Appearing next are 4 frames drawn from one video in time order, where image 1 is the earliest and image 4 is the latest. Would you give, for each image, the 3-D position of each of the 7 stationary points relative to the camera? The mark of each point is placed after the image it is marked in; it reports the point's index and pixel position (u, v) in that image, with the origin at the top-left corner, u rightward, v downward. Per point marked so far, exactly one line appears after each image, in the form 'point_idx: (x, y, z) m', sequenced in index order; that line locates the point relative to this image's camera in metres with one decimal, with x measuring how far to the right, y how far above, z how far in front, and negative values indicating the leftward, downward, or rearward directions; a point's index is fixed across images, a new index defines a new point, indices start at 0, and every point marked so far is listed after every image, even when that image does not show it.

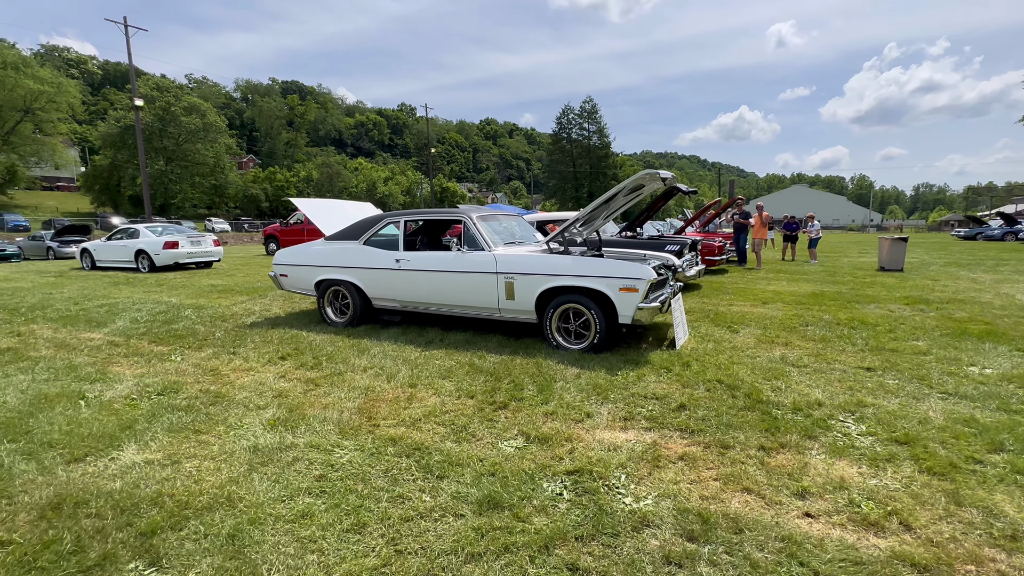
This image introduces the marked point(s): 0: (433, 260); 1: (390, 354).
0: (-0.9, +0.3, +5.7) m
1: (-1.3, -0.7, +5.0) m
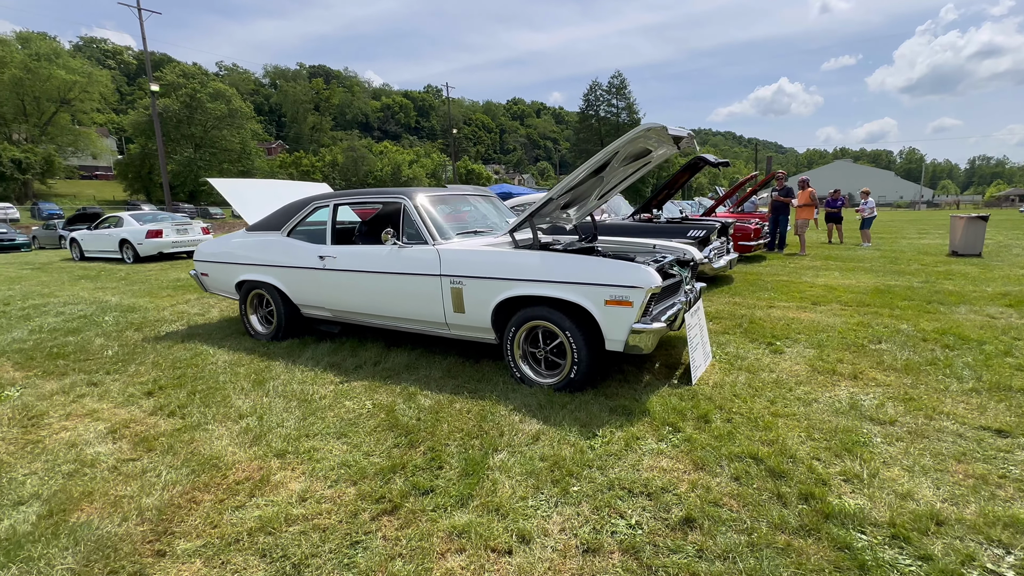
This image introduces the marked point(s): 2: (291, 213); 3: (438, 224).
0: (-1.3, +0.3, +4.2) m
1: (-1.7, -0.8, +3.7) m
2: (-2.2, +0.7, +4.9) m
3: (-0.6, +0.6, +4.2) m
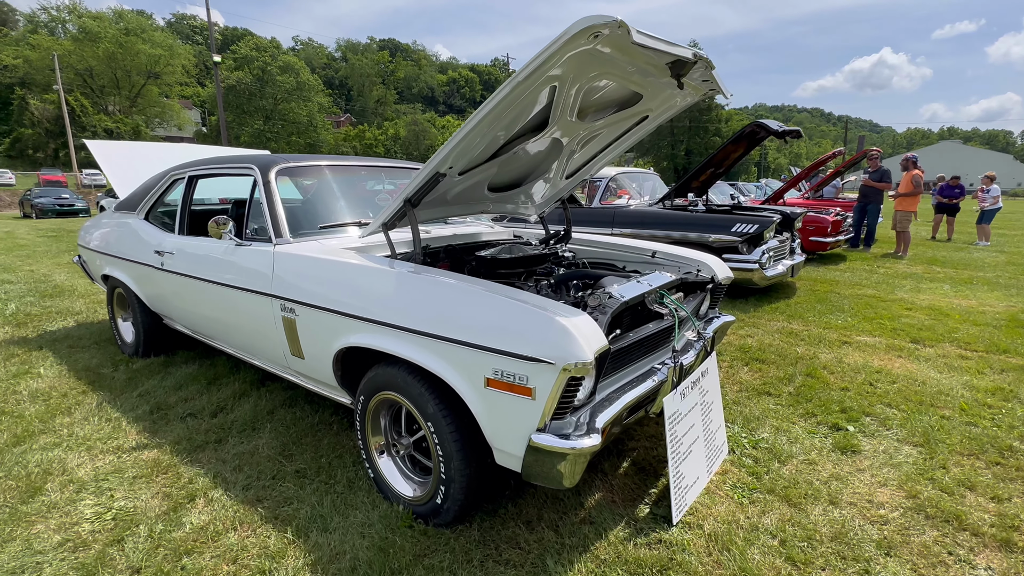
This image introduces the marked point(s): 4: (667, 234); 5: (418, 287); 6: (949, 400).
0: (-1.8, +0.2, +2.9) m
1: (-2.3, -0.8, +2.4) m
2: (-2.6, +0.7, +3.6) m
3: (-1.2, +0.4, +2.7) m
4: (+1.8, +0.6, +5.6) m
5: (-0.4, 0.0, +1.9) m
6: (+2.6, -0.7, +2.9) m
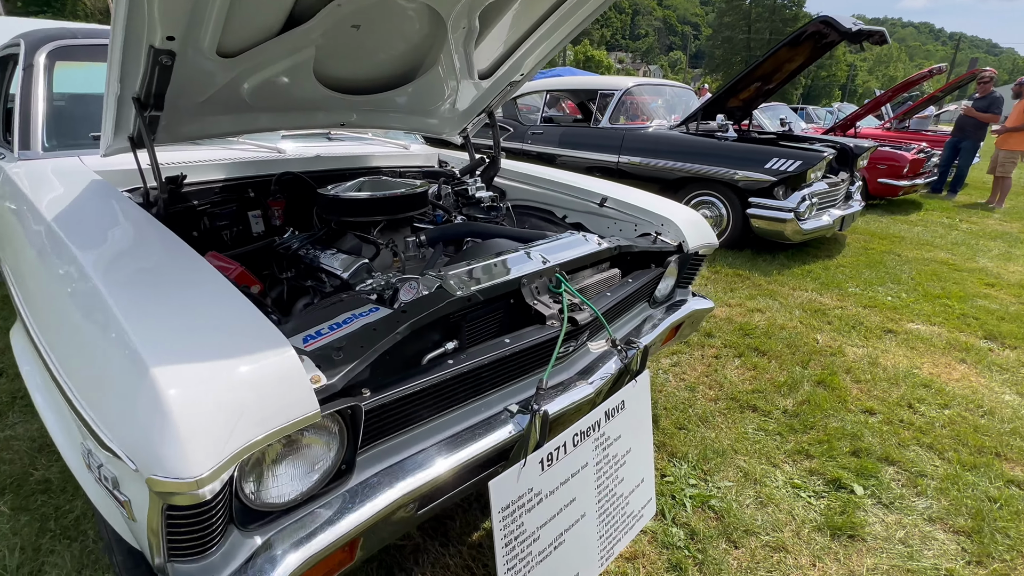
0: (-2.3, +0.5, +2.1) m
1: (-2.9, -0.5, +1.9) m
2: (-3.0, +1.2, +2.8) m
3: (-1.6, +0.7, +1.9) m
4: (+1.6, +1.1, +4.4) m
5: (-1.0, +0.1, +1.1) m
6: (+2.1, -0.6, +2.0) m
